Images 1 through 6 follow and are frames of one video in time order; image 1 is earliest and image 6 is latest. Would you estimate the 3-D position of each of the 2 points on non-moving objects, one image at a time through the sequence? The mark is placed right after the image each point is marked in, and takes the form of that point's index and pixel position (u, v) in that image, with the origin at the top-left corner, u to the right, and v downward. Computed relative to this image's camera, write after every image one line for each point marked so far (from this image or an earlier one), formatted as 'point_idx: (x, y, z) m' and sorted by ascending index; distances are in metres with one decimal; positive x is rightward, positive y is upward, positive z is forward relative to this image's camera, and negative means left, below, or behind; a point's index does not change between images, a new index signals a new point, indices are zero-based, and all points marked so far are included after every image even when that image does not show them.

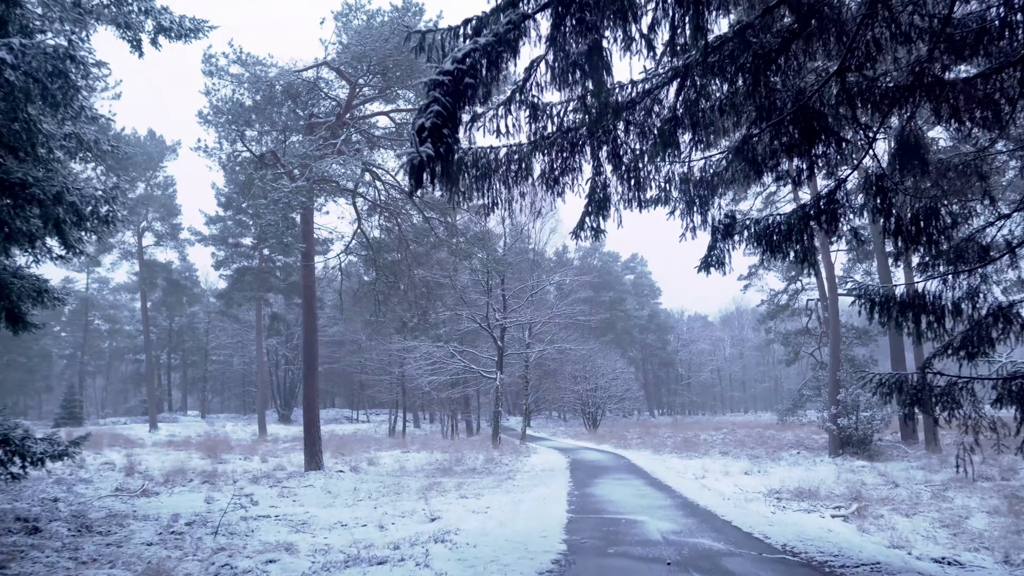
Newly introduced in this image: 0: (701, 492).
0: (+2.6, -2.8, +8.3) m
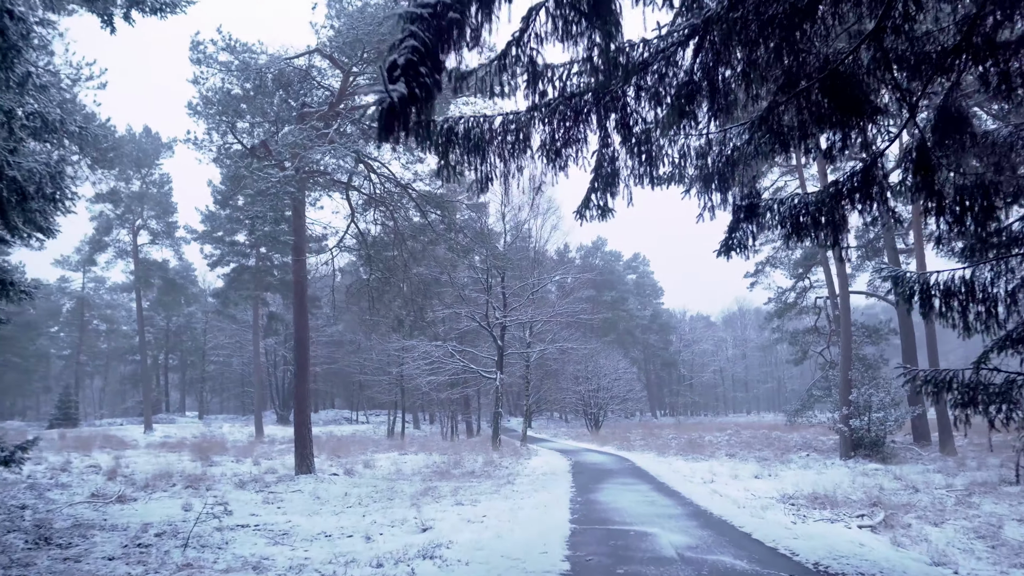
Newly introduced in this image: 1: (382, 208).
0: (+2.6, -2.7, +7.8) m
1: (-3.2, +2.0, +14.7) m
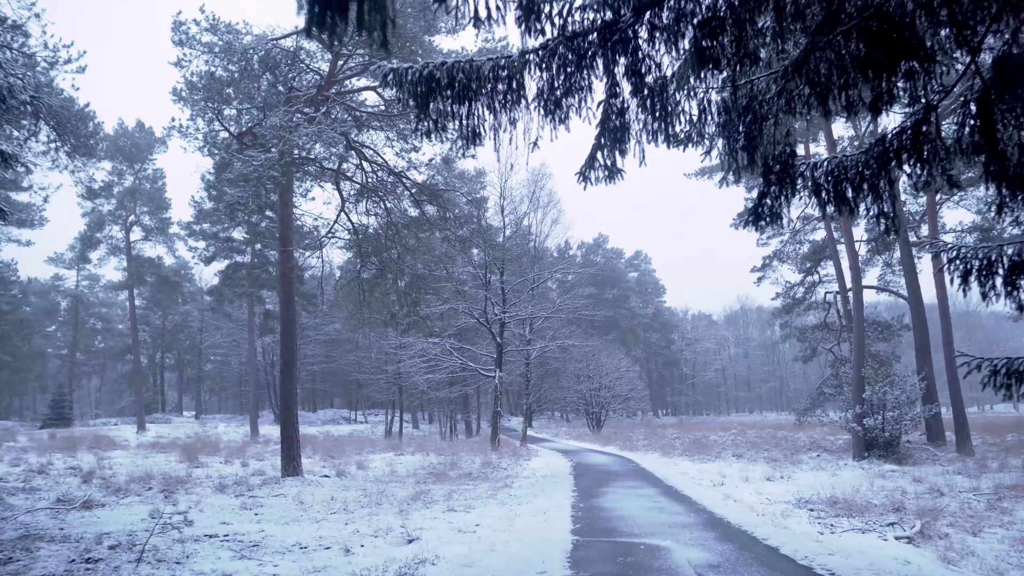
0: (+2.6, -2.6, +7.1) m
1: (-3.2, +2.1, +14.1) m
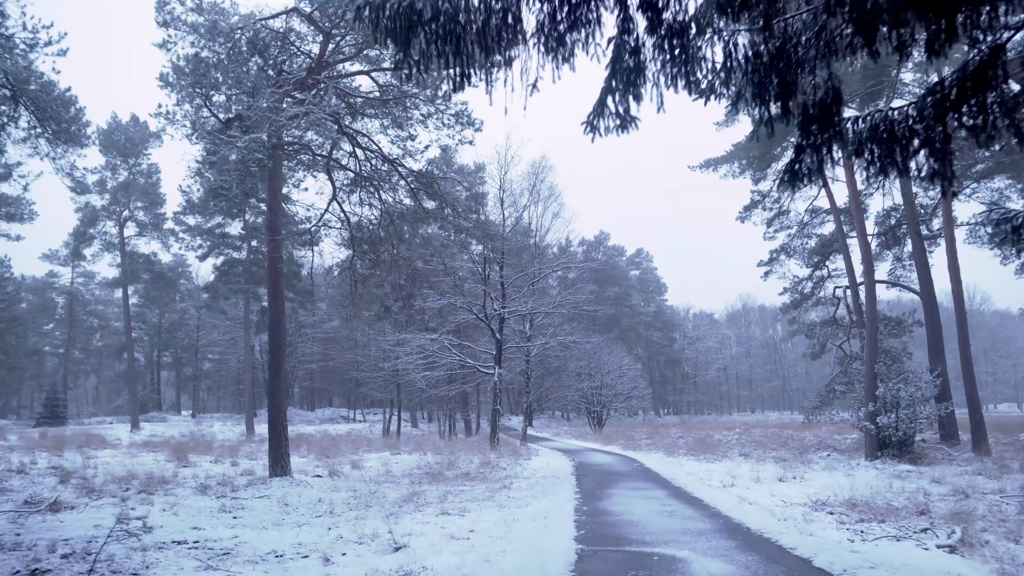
0: (+2.5, -2.4, +6.6) m
1: (-3.2, +2.3, +13.6) m
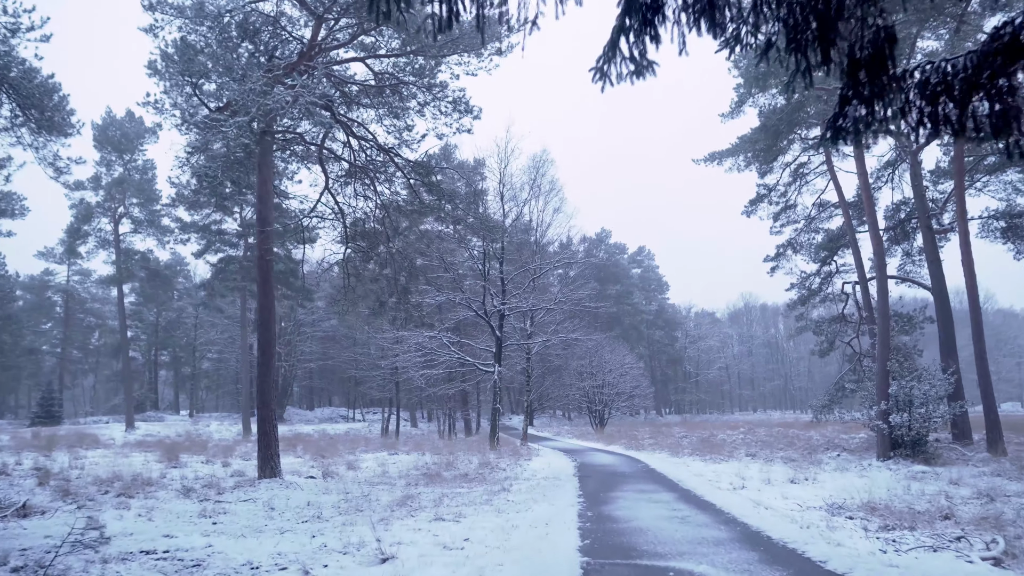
0: (+2.5, -2.3, +6.2) m
1: (-3.2, +2.4, +13.1) m
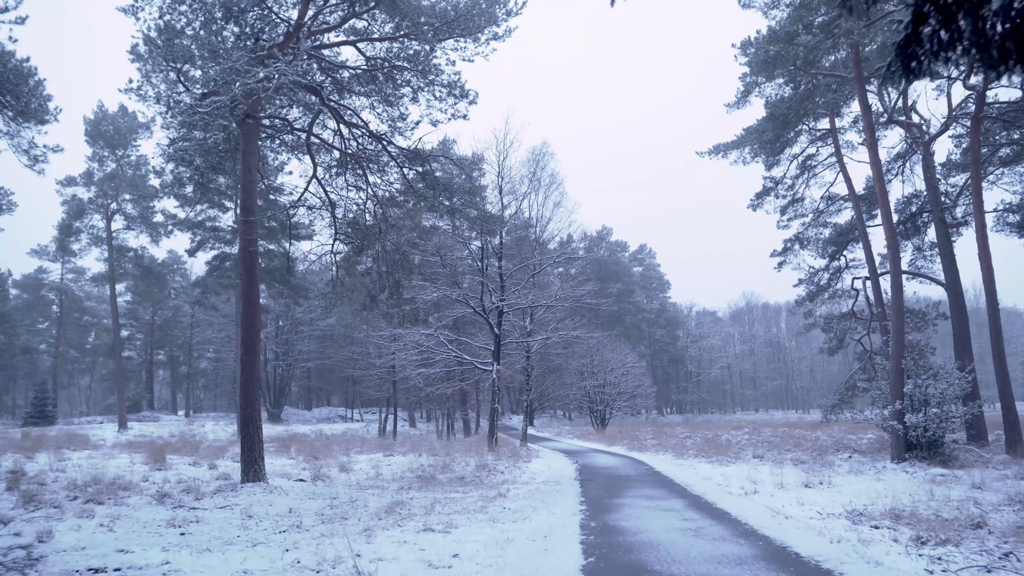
0: (+2.5, -2.2, +5.7) m
1: (-3.3, +2.5, +12.6) m
